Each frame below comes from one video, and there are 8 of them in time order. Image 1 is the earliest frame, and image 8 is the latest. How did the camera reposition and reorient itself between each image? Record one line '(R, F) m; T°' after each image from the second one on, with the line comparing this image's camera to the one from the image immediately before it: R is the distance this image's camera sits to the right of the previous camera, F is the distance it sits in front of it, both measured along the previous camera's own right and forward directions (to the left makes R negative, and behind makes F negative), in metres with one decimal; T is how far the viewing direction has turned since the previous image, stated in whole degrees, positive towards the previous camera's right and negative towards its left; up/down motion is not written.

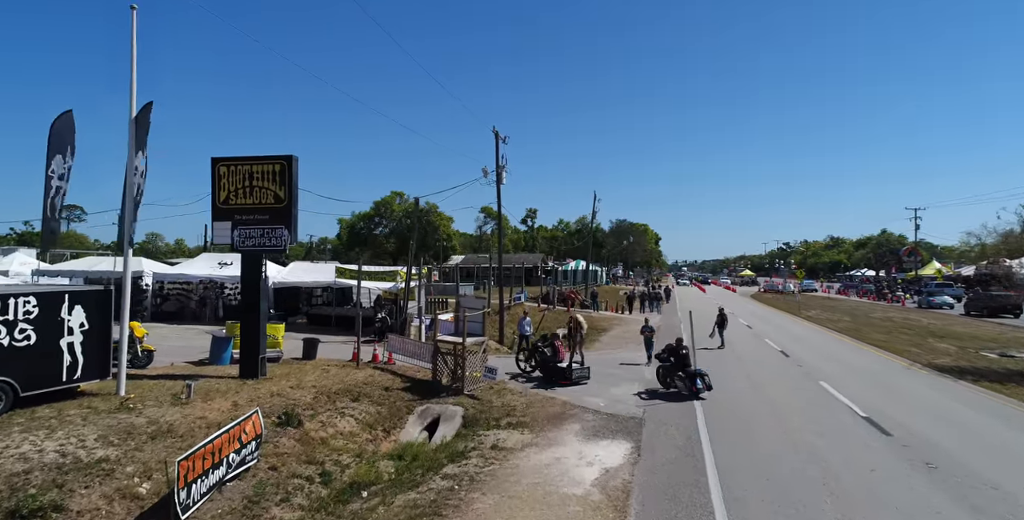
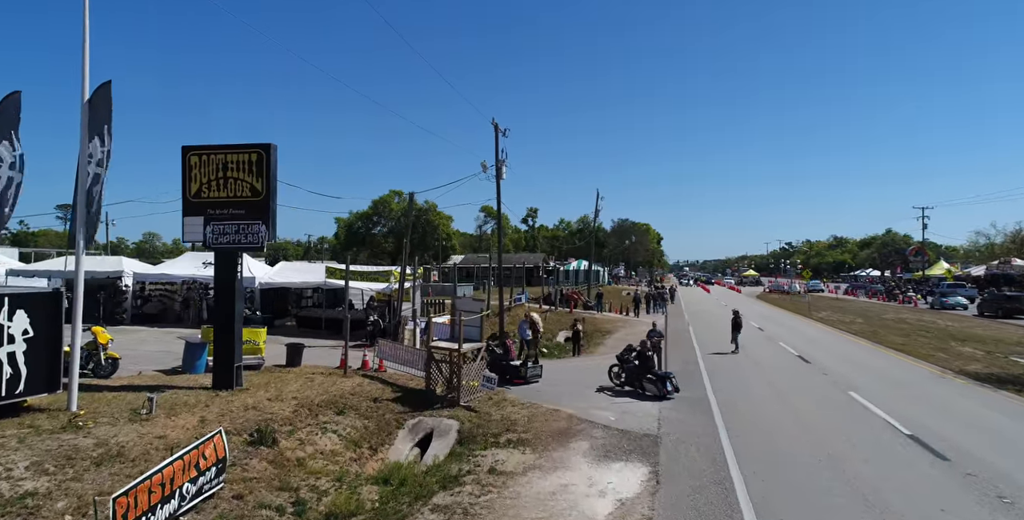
(0.0, +1.4) m; 0°
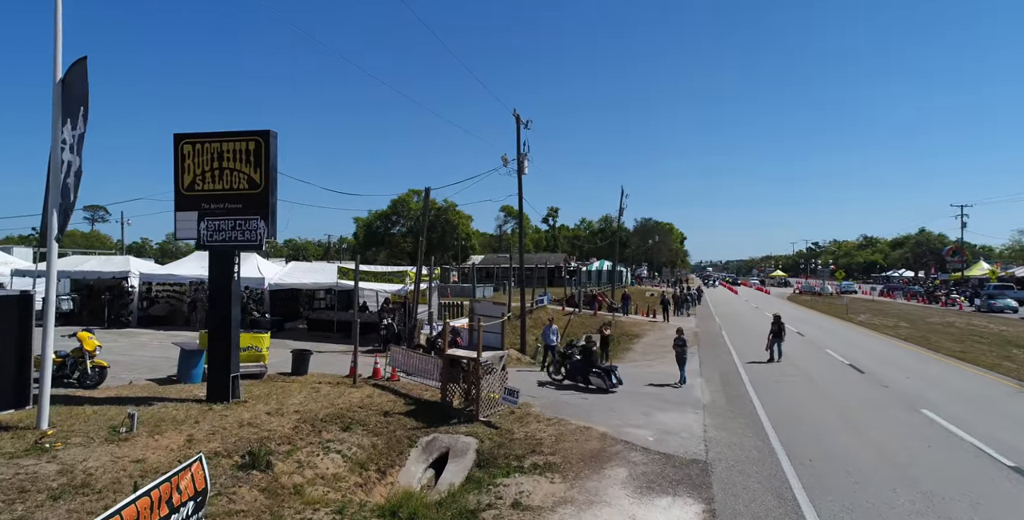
(-0.1, +1.5) m; -2°
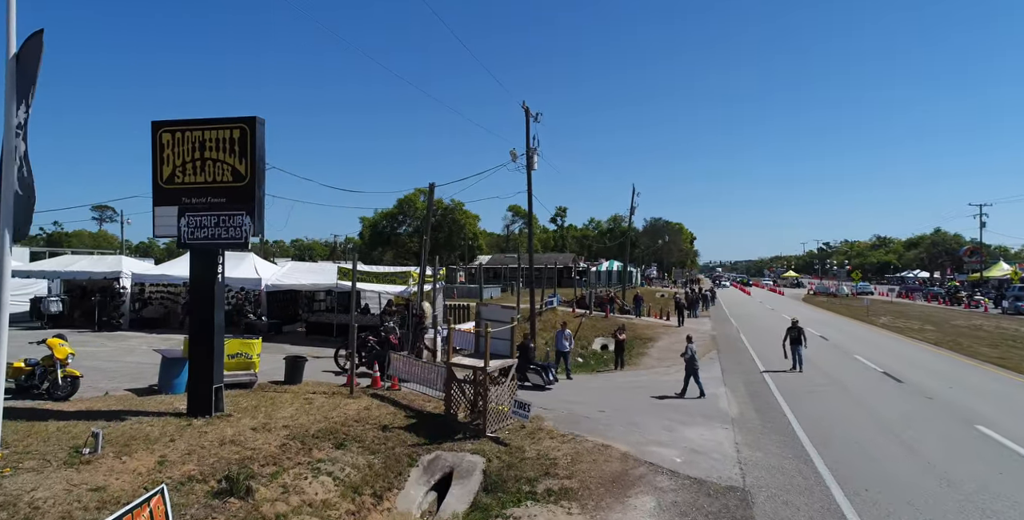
(-0.1, +1.2) m; -1°
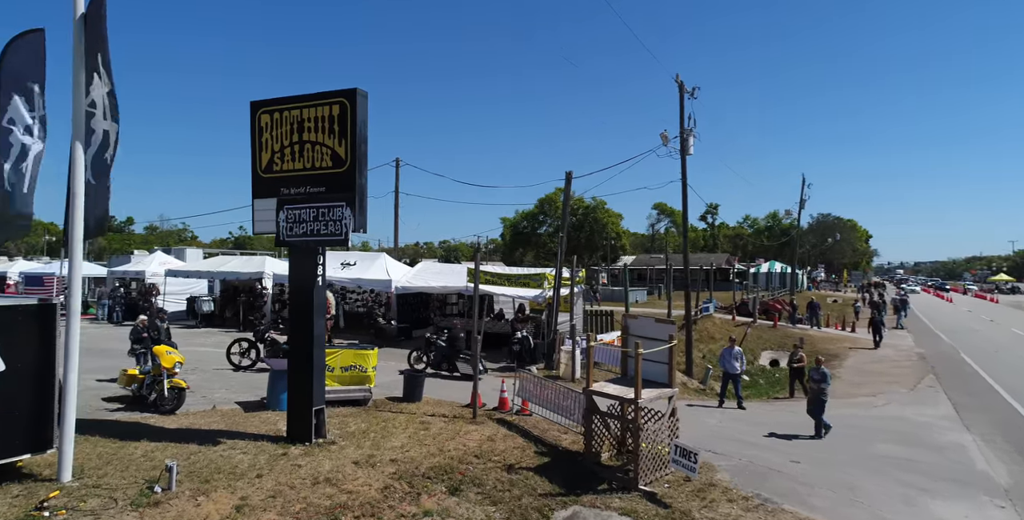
(-0.2, +2.6) m; -13°
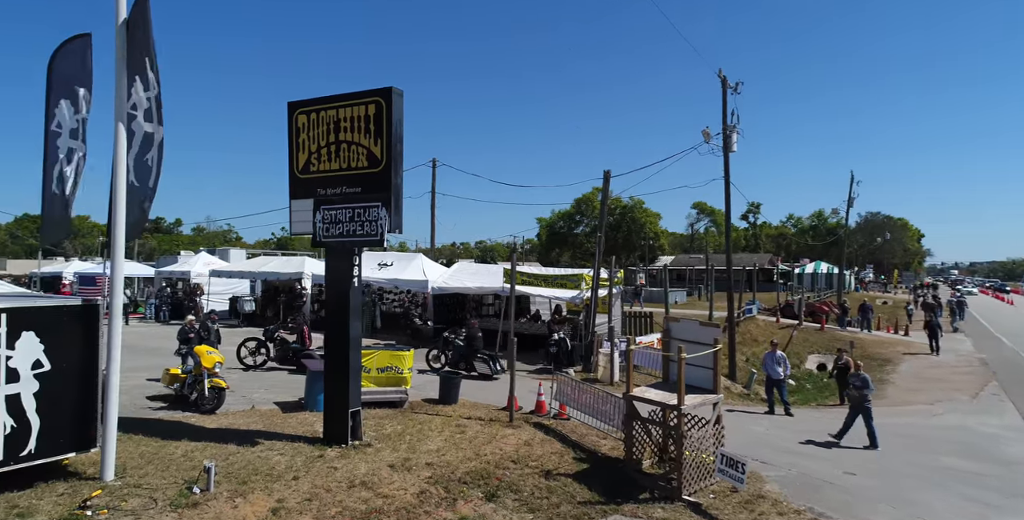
(0.0, +0.2) m; -3°
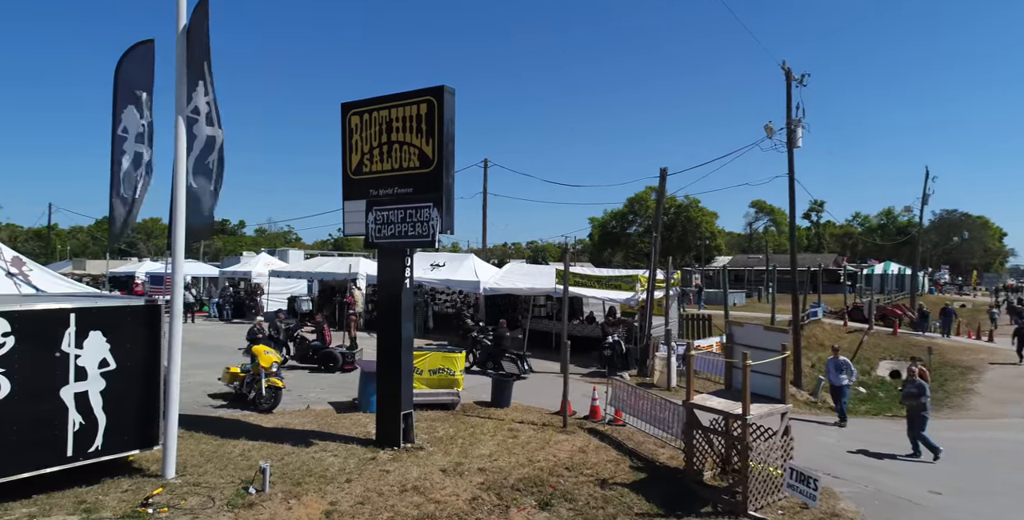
(0.0, +0.3) m; -5°
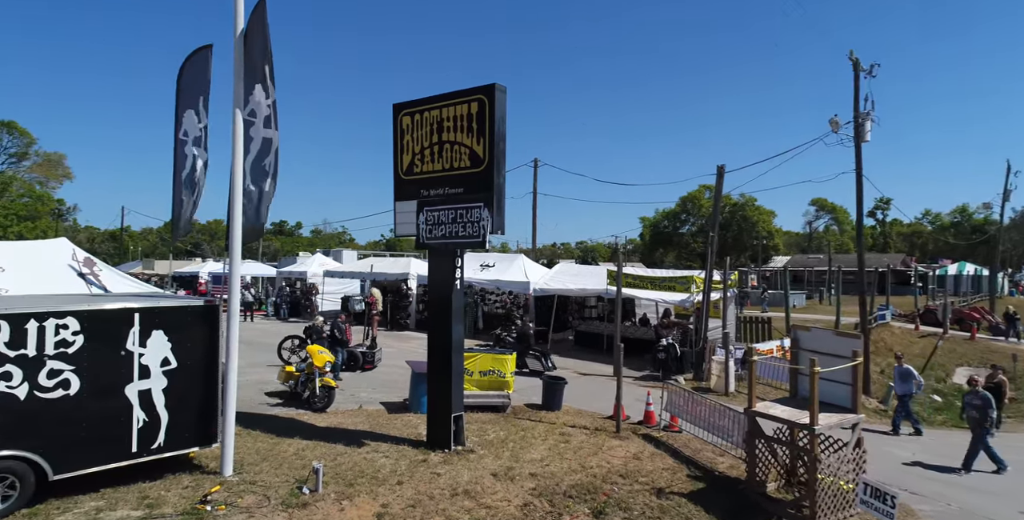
(0.0, +0.2) m; -4°
